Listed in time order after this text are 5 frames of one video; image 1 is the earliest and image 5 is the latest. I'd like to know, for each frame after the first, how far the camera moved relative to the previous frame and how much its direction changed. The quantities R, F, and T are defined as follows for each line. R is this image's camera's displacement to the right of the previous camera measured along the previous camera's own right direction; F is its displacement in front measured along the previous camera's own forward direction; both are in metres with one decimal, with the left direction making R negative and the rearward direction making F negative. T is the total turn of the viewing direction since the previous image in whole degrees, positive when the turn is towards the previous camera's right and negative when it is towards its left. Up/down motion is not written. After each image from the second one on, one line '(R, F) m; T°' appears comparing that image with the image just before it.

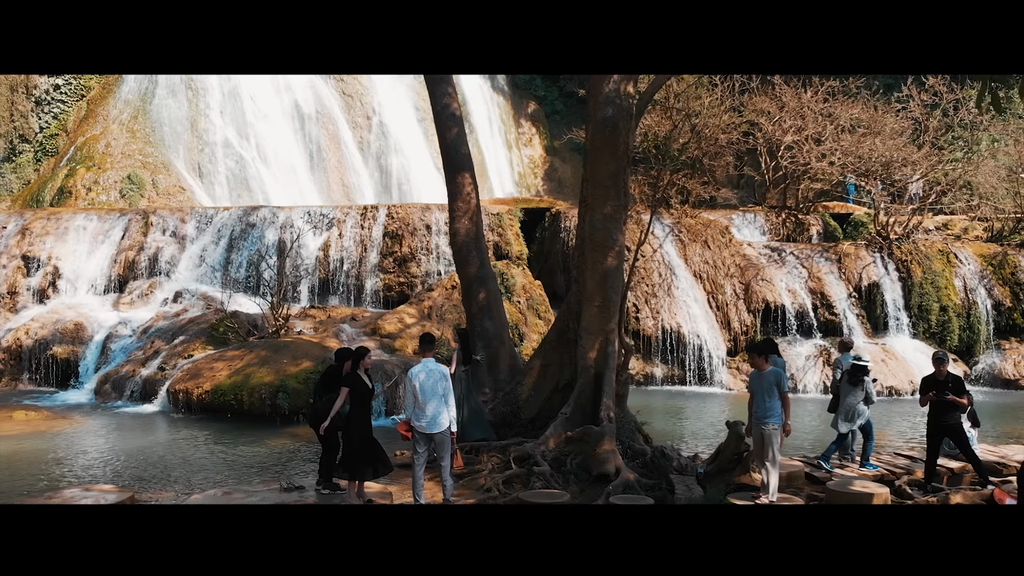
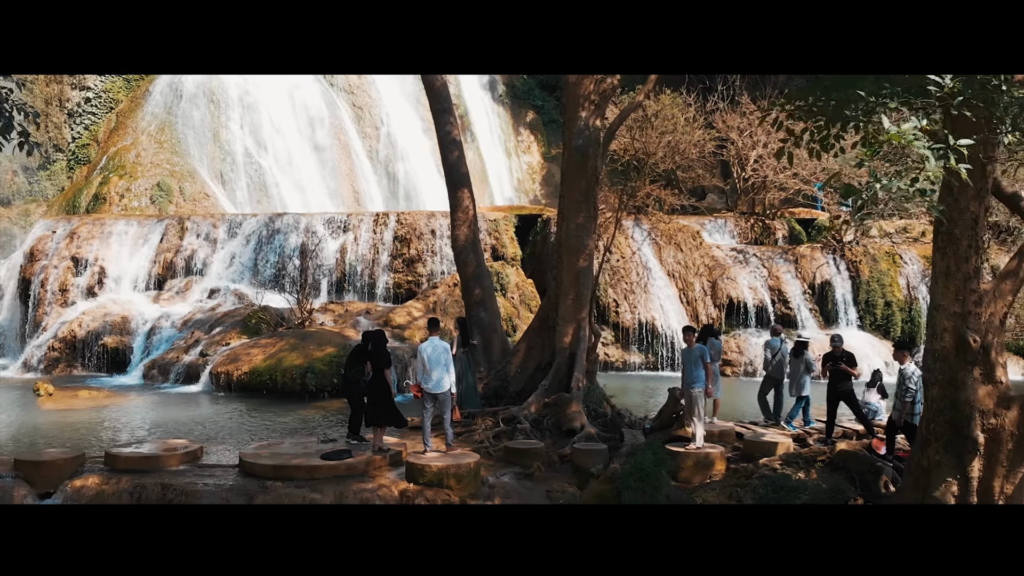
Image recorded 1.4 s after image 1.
(+0.1, -1.6) m; 0°
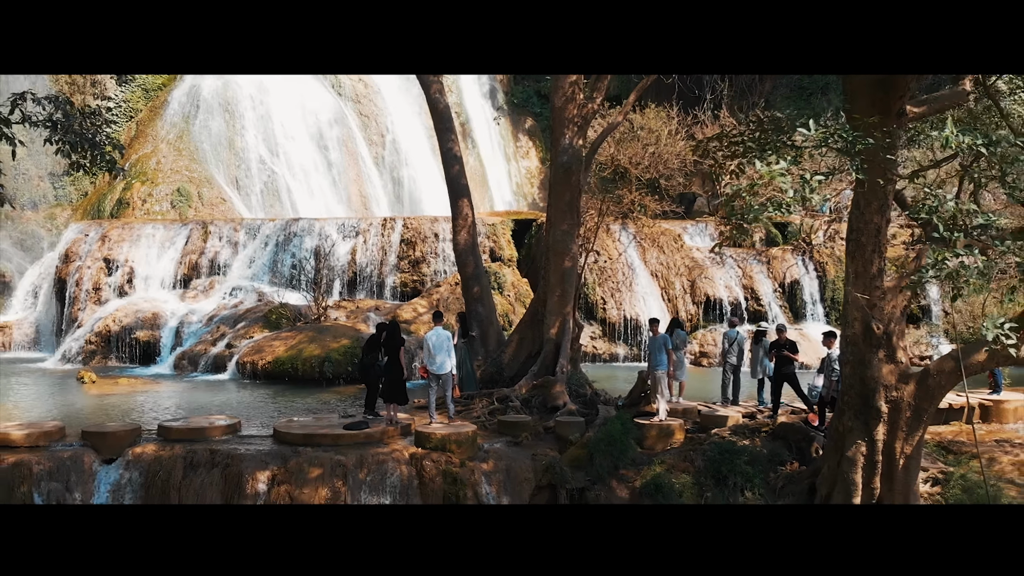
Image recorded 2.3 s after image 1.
(+0.1, -1.3) m; 0°
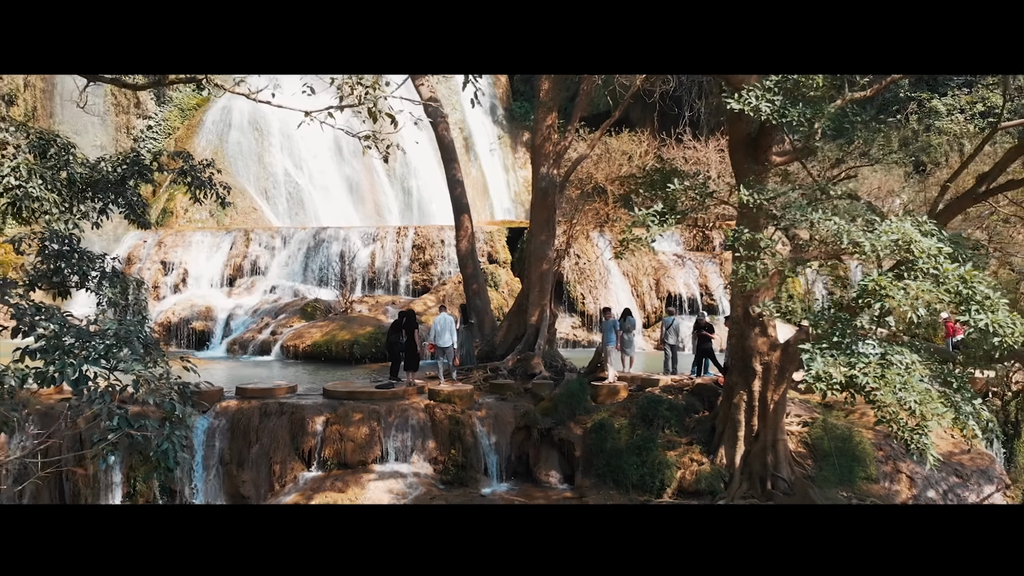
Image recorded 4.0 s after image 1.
(+0.2, -2.8) m; 0°
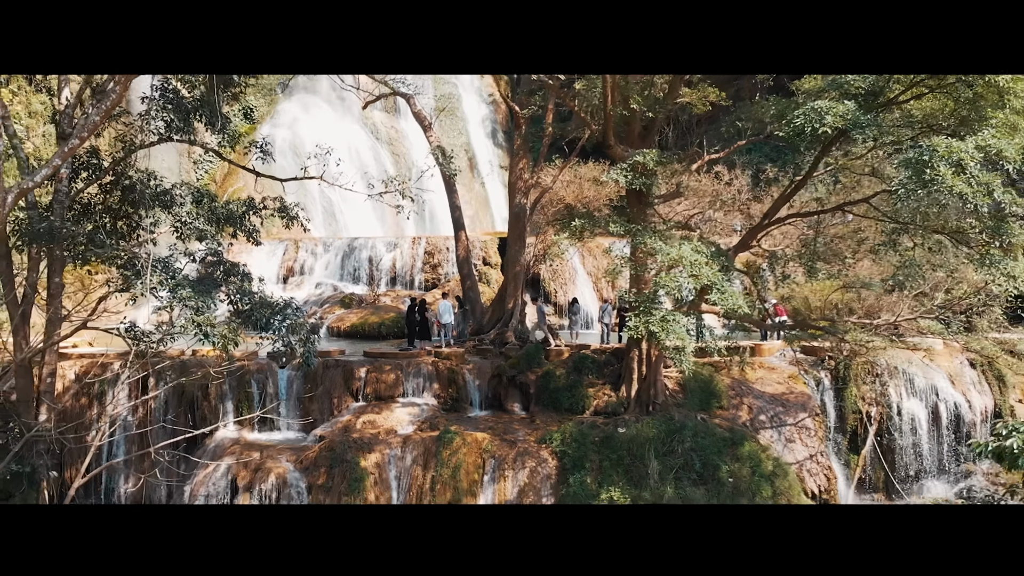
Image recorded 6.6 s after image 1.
(+0.5, -5.3) m; -1°
